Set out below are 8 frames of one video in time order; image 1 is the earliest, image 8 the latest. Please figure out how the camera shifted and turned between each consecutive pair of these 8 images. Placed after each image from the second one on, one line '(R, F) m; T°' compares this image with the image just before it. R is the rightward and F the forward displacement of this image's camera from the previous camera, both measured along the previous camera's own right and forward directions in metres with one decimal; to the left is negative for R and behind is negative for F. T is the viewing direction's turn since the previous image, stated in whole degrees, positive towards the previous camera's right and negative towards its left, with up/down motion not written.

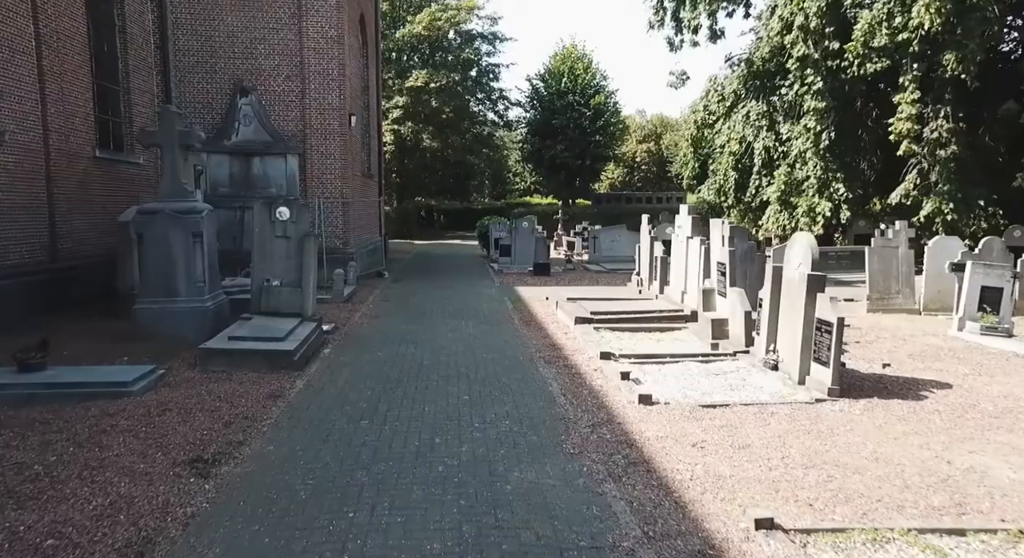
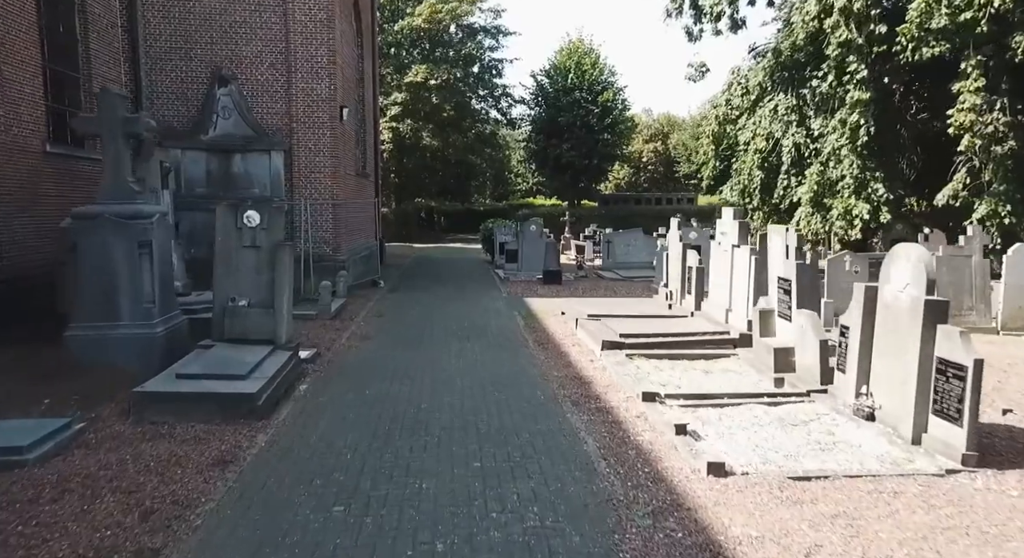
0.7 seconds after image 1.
(-0.2, +1.8) m; 0°
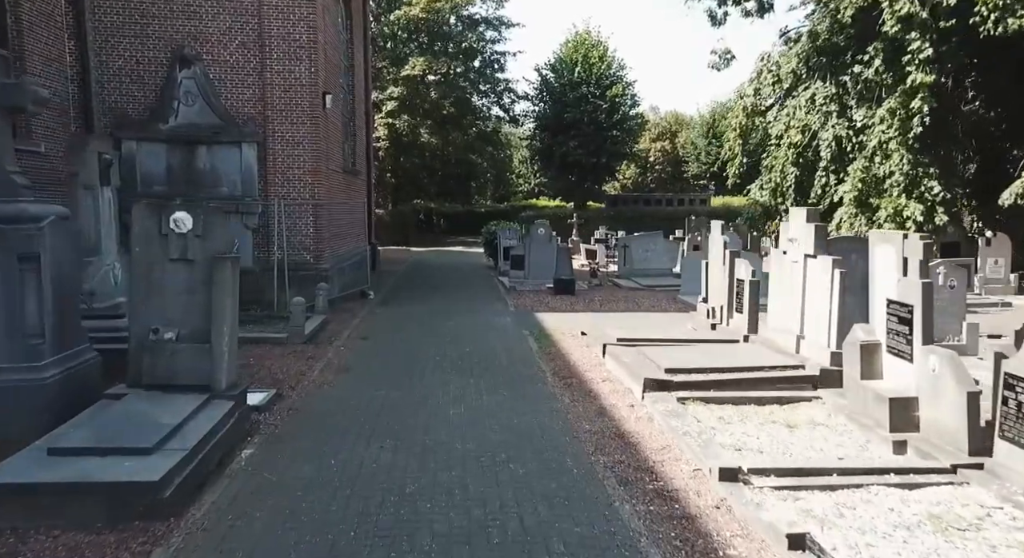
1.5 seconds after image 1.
(-0.2, +2.2) m; 0°
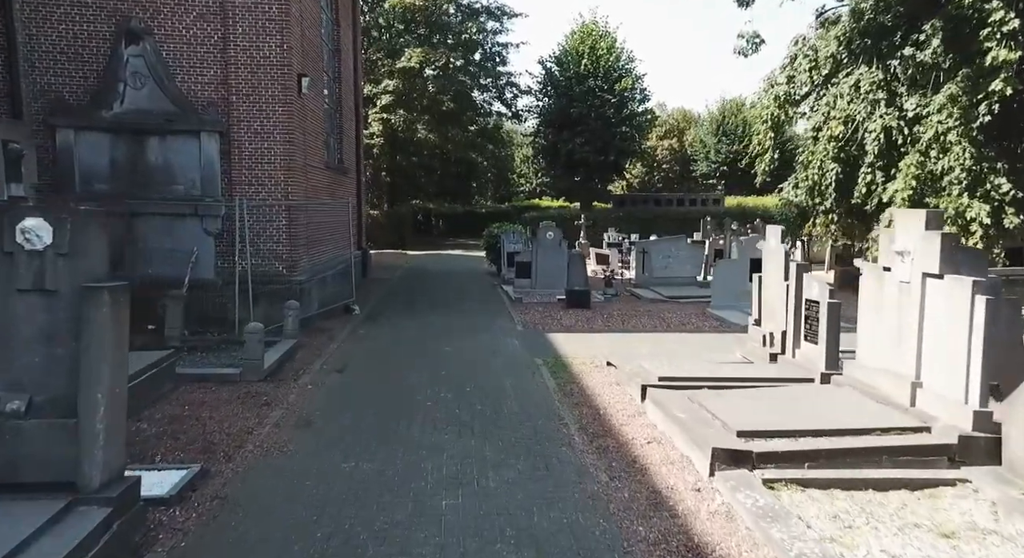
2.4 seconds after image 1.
(-0.1, +2.2) m; 0°
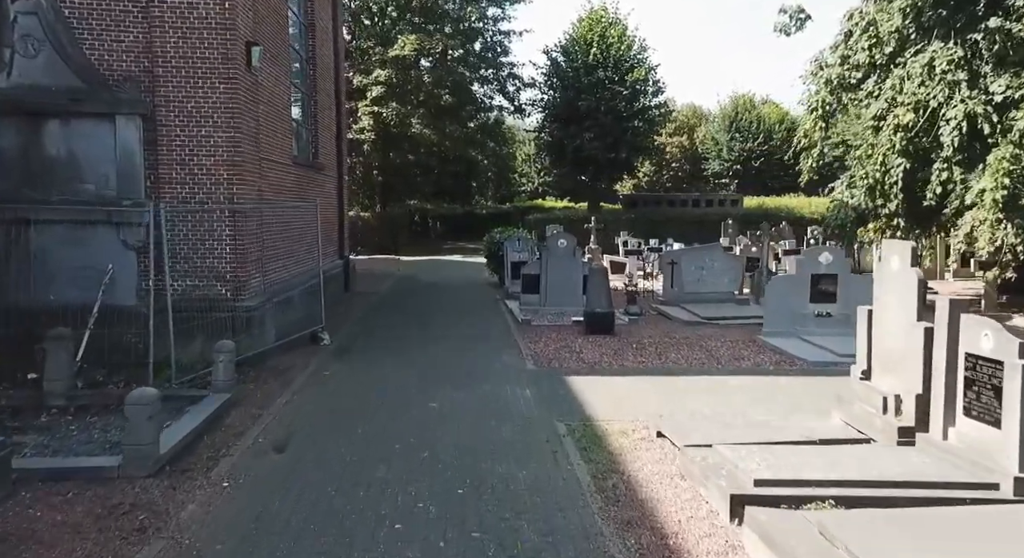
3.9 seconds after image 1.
(-0.1, +2.8) m; 0°
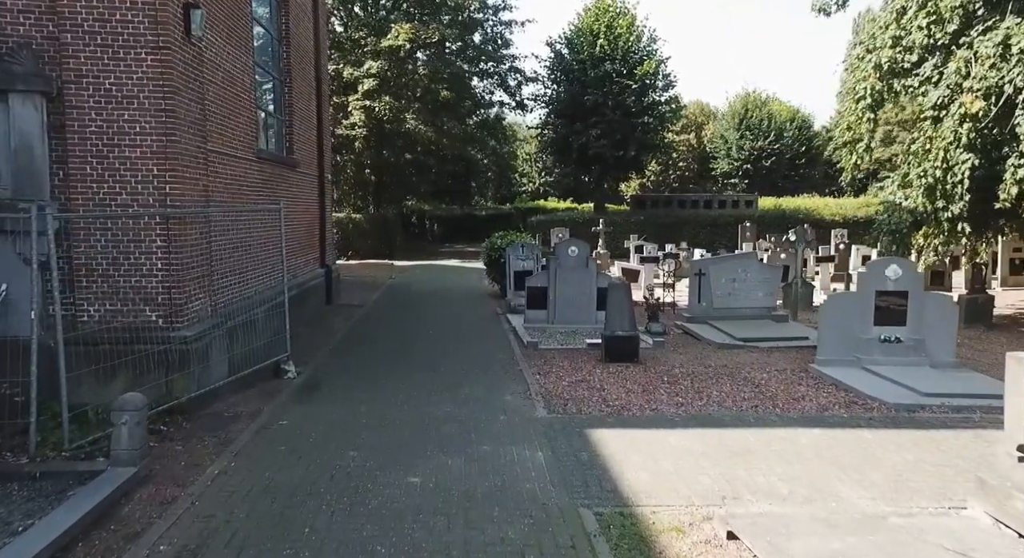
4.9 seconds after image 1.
(-0.1, +2.1) m; 0°
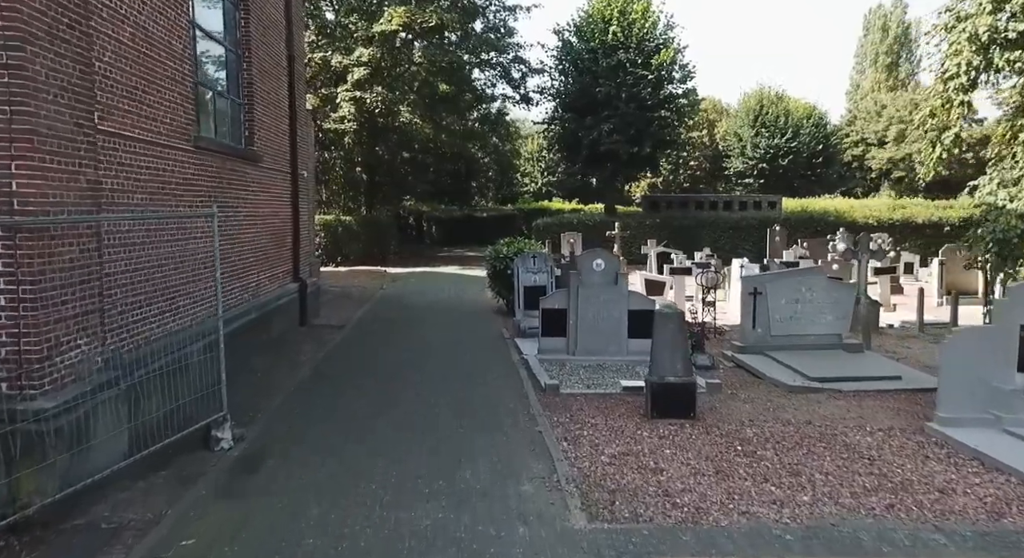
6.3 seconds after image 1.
(-0.2, +2.7) m; 0°
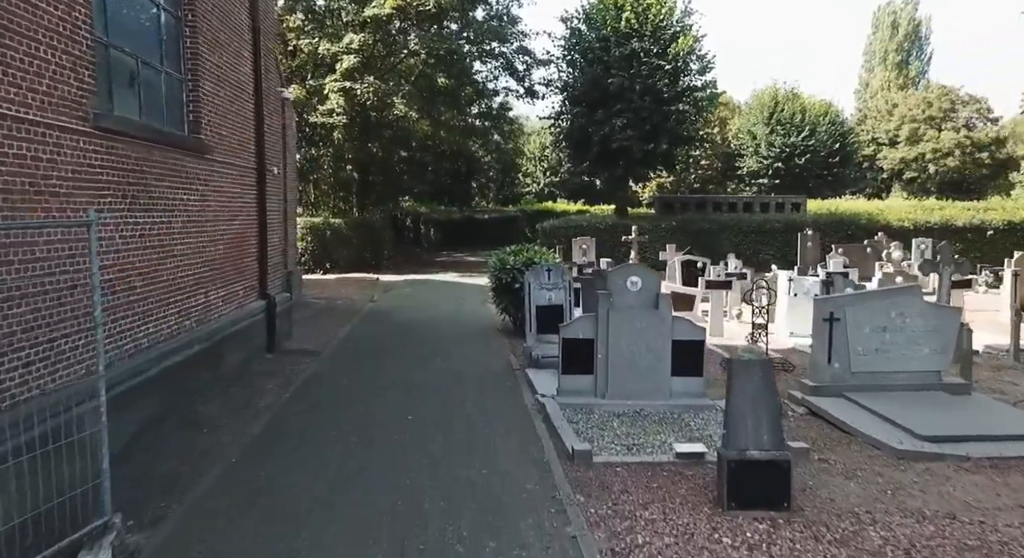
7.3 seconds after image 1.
(-0.2, +2.4) m; 0°
